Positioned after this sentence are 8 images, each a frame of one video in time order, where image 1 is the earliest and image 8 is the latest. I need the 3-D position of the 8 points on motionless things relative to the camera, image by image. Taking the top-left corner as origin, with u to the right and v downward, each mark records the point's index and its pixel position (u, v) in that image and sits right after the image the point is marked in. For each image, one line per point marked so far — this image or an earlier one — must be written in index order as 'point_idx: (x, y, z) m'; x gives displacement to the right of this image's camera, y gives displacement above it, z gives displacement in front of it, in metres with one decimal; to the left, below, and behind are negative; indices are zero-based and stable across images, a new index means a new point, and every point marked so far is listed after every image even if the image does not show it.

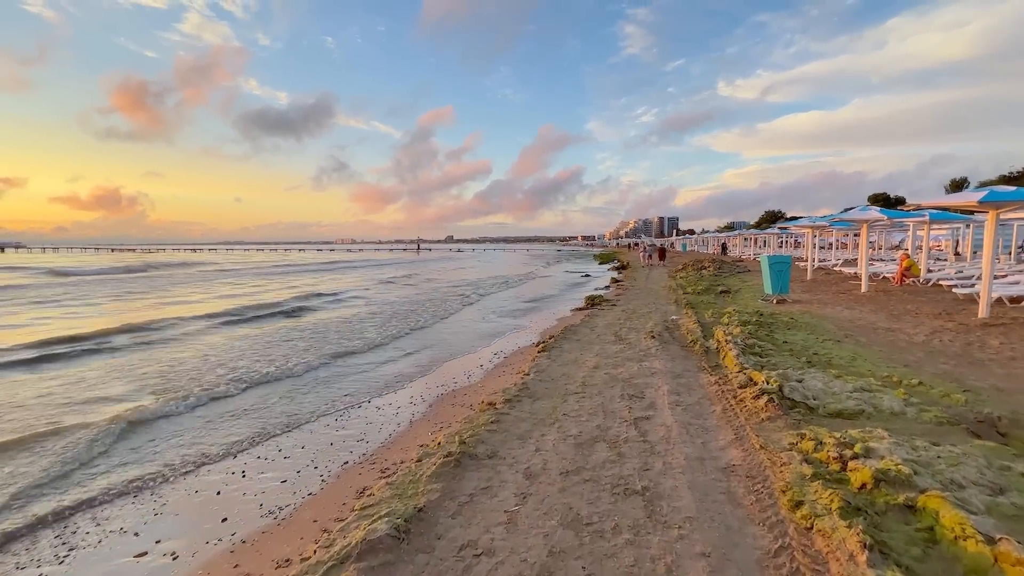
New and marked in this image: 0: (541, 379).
0: (+0.5, -1.4, +7.5) m
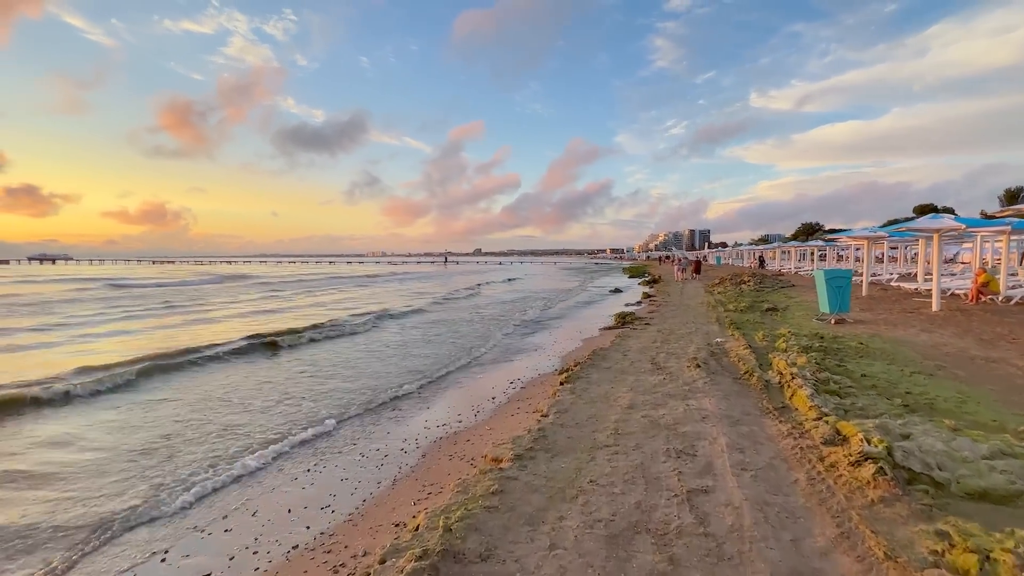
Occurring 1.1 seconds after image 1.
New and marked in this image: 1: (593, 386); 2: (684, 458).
0: (+0.6, -1.7, +6.0) m
1: (+1.3, -1.6, +7.7) m
2: (+1.8, -1.7, +5.0) m
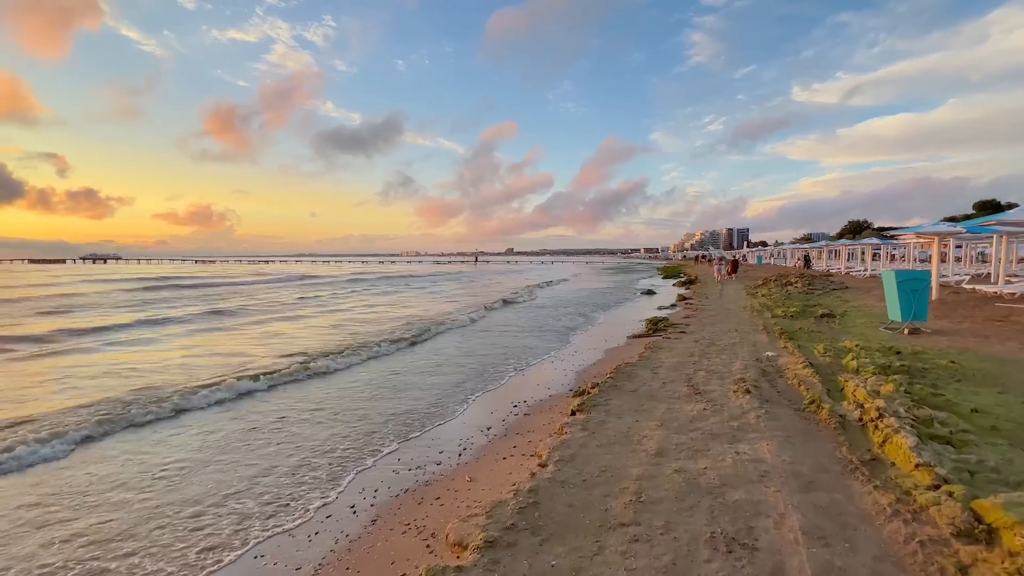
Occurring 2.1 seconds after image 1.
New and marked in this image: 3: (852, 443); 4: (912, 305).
0: (+0.5, -1.7, +4.4) m
1: (+1.3, -1.6, +6.1) m
2: (+1.5, -1.8, +3.3) m
3: (+3.7, -1.6, +5.2) m
4: (+10.2, -0.5, +12.6) m
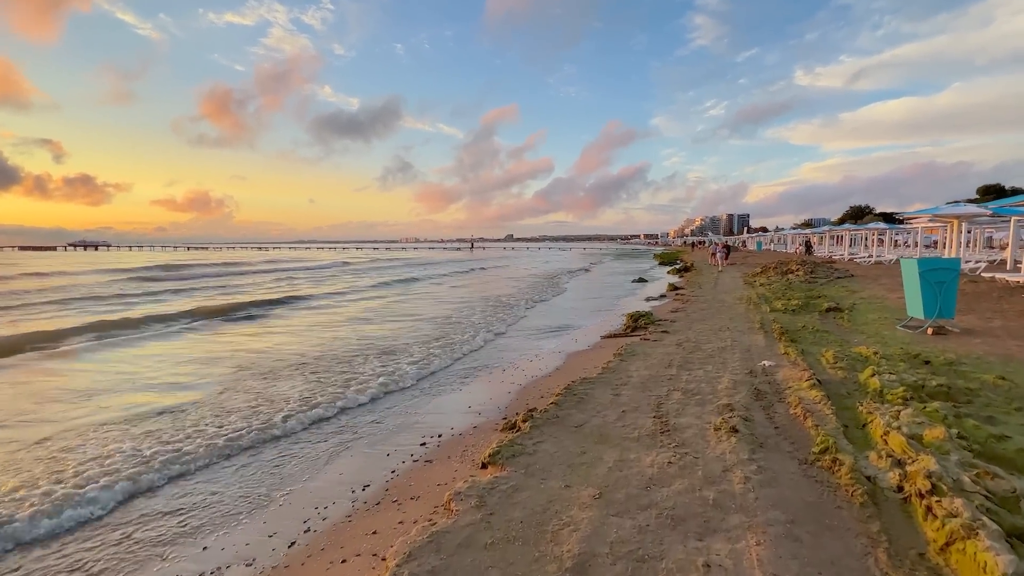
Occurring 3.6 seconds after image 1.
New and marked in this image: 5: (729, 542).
0: (-0.6, -1.8, +2.5) m
1: (+0.2, -1.7, +4.1) m
2: (+0.4, -1.9, +1.4) m
3: (+2.6, -1.7, +3.3) m
4: (+9.1, -0.3, +10.6) m
5: (+1.5, -1.7, +3.3) m
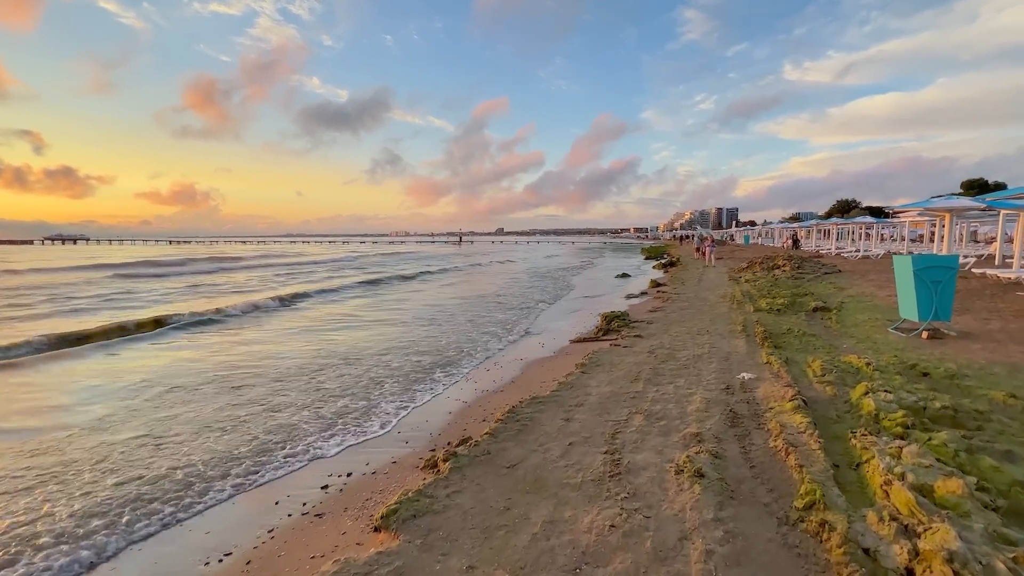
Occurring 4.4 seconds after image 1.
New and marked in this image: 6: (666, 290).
0: (-1.3, -1.9, +1.4) m
1: (-0.6, -1.7, +3.1) m
2: (-0.2, -2.0, +0.4) m
3: (+1.9, -1.8, +2.3) m
4: (+8.3, -0.3, +9.7) m
5: (+0.8, -1.8, +2.3) m
6: (+6.1, -0.1, +19.2) m
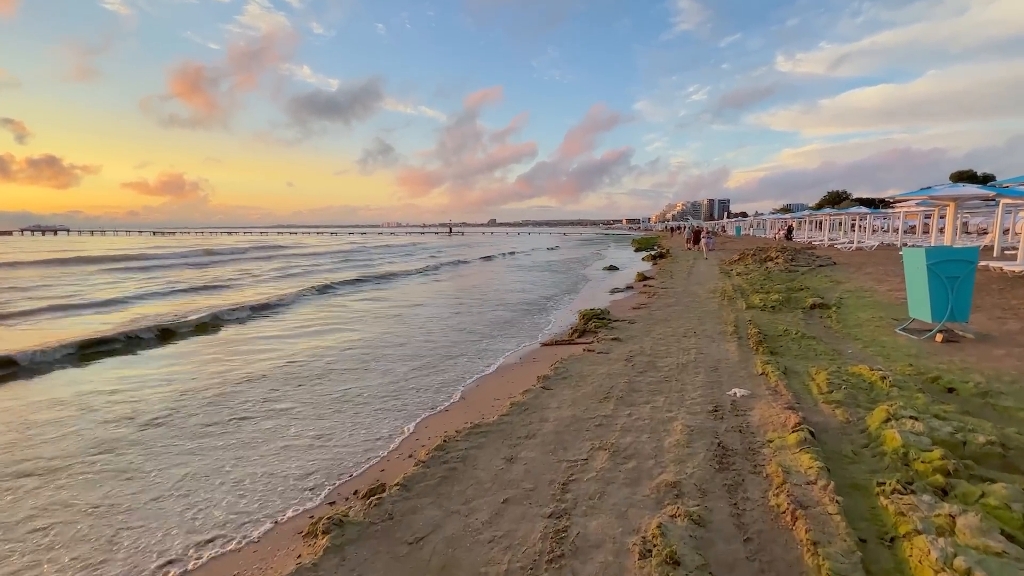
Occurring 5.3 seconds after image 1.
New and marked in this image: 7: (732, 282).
0: (-1.9, -2.0, +0.2) m
1: (-1.2, -1.8, +1.9) m
2: (-0.8, -2.1, -0.9) m
3: (+1.3, -1.8, +1.1) m
4: (+7.6, -0.2, +8.6) m
5: (+0.2, -1.9, +1.1) m
6: (+5.2, +0.2, +18.0) m
7: (+7.9, +0.2, +17.5) m
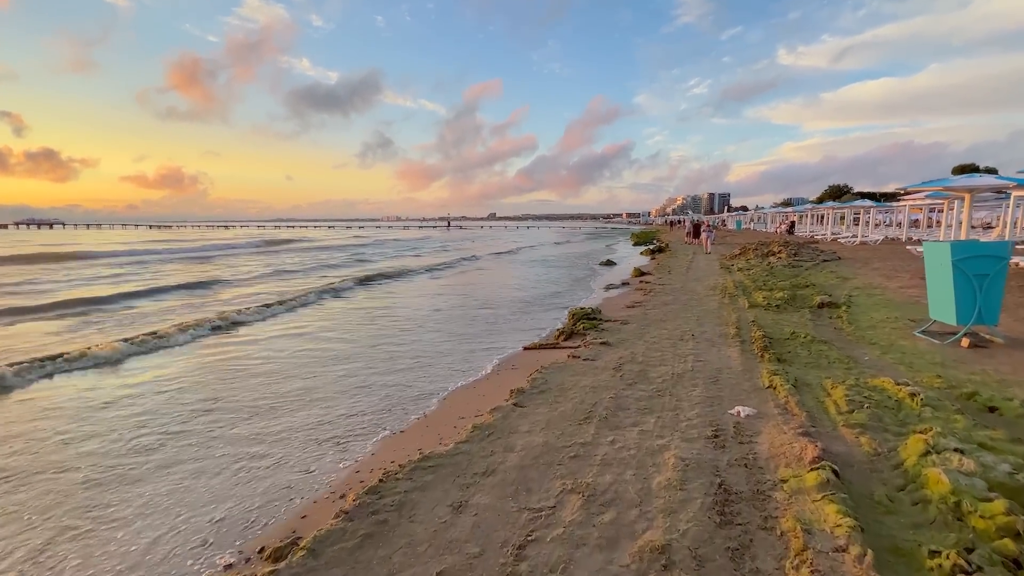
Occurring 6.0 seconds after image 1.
0: (-2.2, -2.1, -0.7) m
1: (-1.5, -1.9, +1.0) m
2: (-1.2, -2.2, -1.7) m
3: (+0.9, -1.9, +0.2) m
4: (+7.2, -0.2, +7.7) m
5: (-0.2, -1.9, +0.2) m
6: (+4.9, +0.3, +17.1) m
7: (+7.5, +0.3, +16.6) m
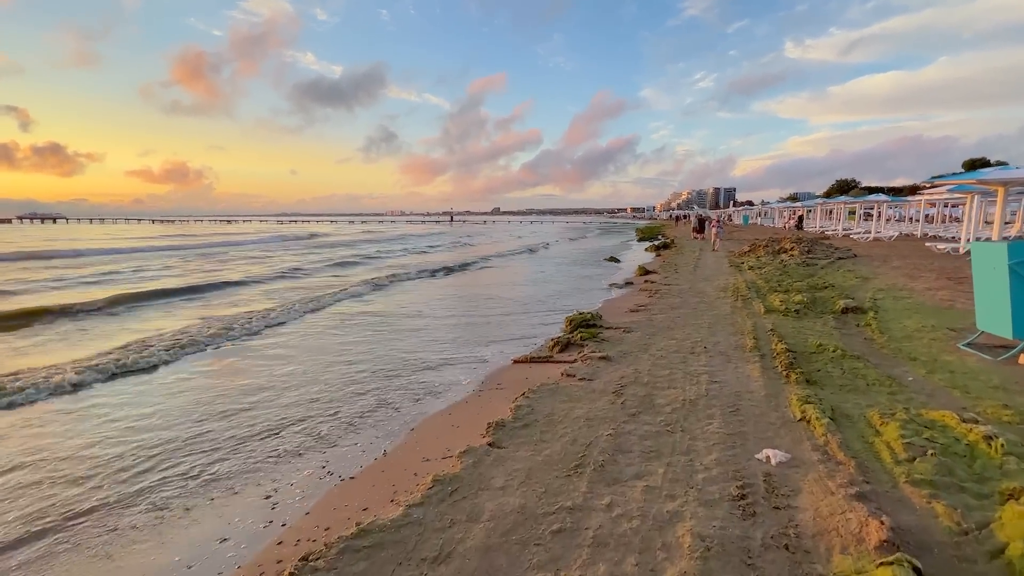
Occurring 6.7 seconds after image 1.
0: (-2.5, -2.3, -1.7) m
1: (-1.8, -2.0, 0.0) m
2: (-1.4, -2.4, -2.7) m
3: (+0.6, -2.1, -0.8) m
4: (+7.0, -0.3, +6.6) m
5: (-0.4, -2.1, -0.8) m
6: (+4.7, +0.3, +16.1) m
7: (+7.4, +0.3, +15.5) m
